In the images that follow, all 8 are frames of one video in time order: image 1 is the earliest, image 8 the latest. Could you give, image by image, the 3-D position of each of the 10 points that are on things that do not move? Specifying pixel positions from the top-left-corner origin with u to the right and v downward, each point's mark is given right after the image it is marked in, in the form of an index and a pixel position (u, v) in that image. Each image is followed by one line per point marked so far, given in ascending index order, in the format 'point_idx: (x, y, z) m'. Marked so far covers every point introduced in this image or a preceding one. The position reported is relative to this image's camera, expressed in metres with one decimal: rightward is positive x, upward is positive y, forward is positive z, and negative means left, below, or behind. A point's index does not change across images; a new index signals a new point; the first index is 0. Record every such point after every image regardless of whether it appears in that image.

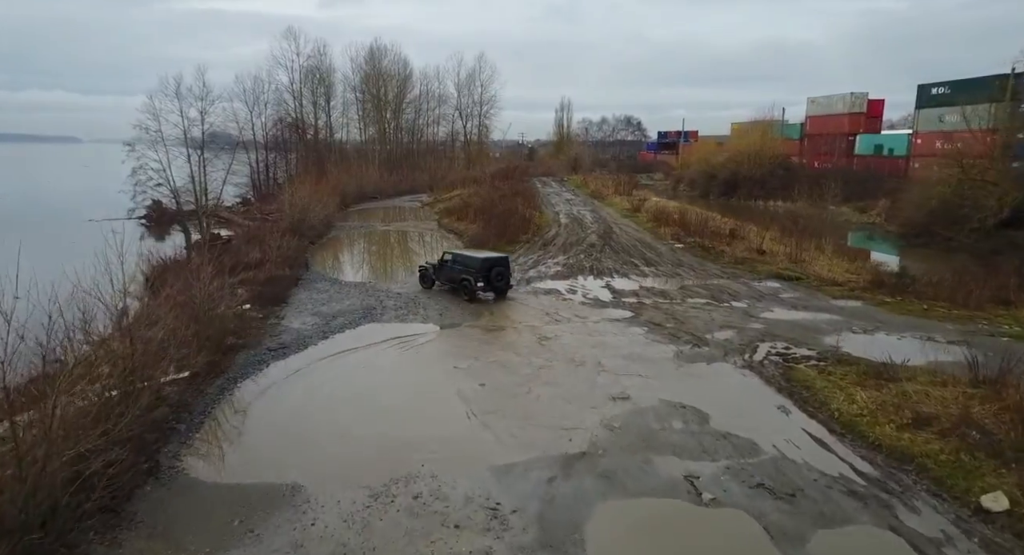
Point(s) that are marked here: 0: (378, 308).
0: (-3.8, -0.9, +14.8) m
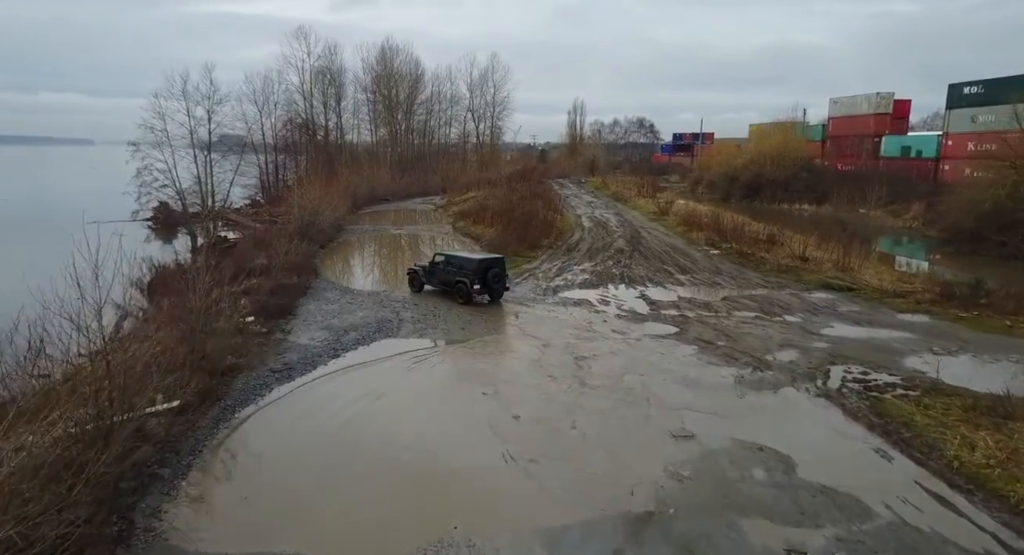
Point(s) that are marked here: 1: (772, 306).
0: (-3.0, -1.1, +13.4) m
1: (+7.5, -0.8, +15.2) m
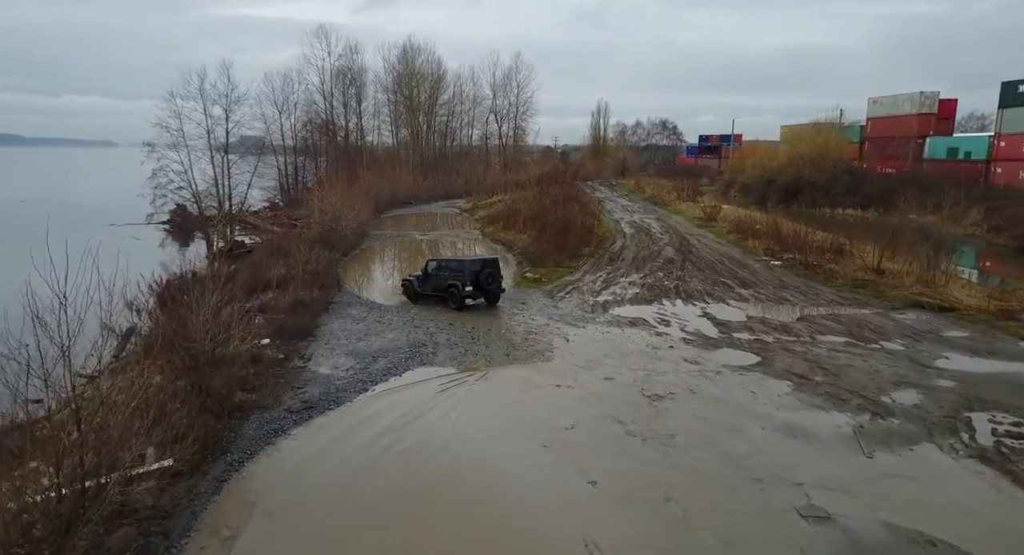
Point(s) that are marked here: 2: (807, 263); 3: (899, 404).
0: (-1.9, -1.5, +11.7) m
1: (+8.8, -1.3, +13.2) m
2: (+10.4, +0.5, +18.7) m
3: (+6.6, -2.2, +9.0) m
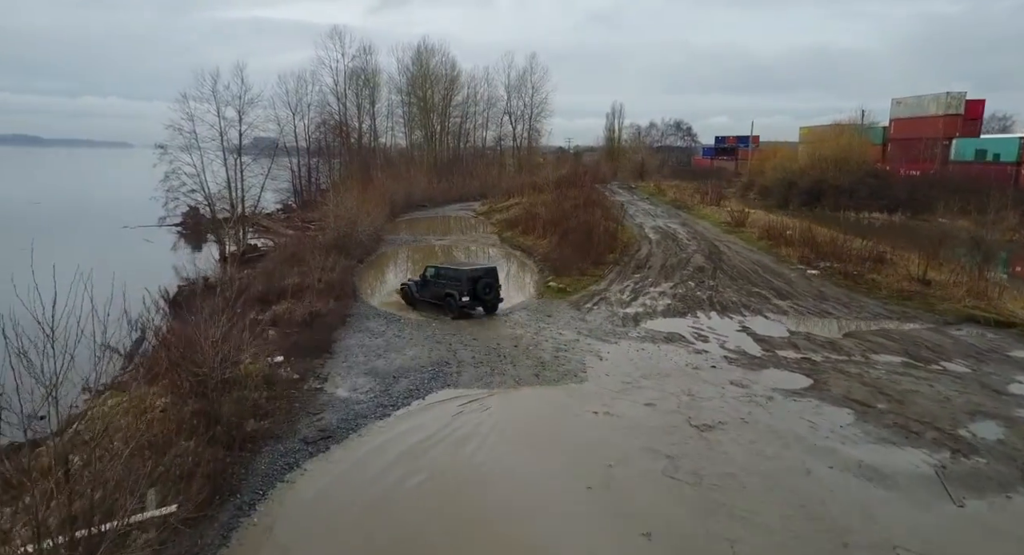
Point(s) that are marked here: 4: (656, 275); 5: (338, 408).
0: (-1.3, -1.8, +10.9) m
1: (+9.4, -1.6, +12.2) m
2: (+11.2, +0.2, +17.7) m
3: (+7.2, -2.5, +8.1) m
4: (+5.0, +0.1, +18.1) m
5: (-3.0, -2.2, +8.9) m
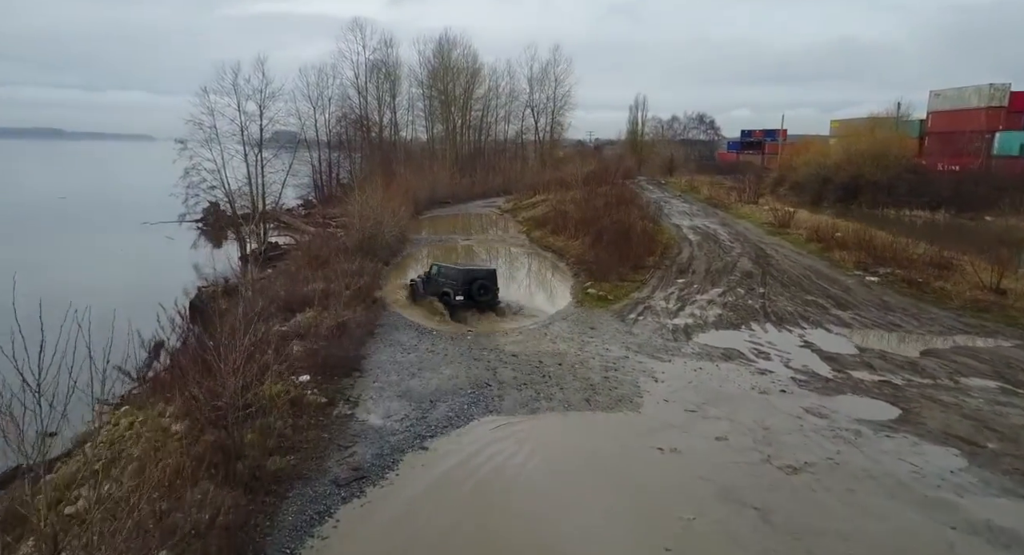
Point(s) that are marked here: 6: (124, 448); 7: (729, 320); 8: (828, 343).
0: (-0.4, -2.0, +9.9) m
1: (+10.3, -1.9, +10.8) m
2: (+12.3, -0.1, +16.3) m
3: (+8.0, -2.8, +6.8) m
4: (+6.1, -0.1, +16.9) m
5: (-2.1, -2.4, +8.0) m
6: (-6.2, -2.7, +8.4) m
7: (+5.7, -1.1, +14.0) m
8: (+7.6, -1.6, +12.8) m
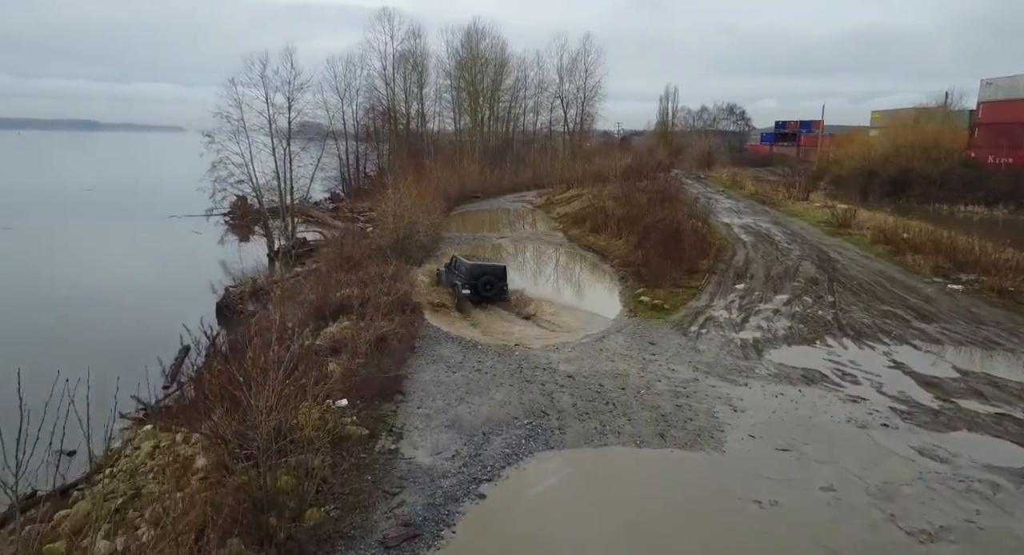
0: (+0.6, -2.2, +8.8) m
1: (+11.3, -2.2, +9.3) m
2: (+13.5, -0.3, +14.6) m
3: (+8.8, -3.2, +5.4) m
4: (+7.4, -0.3, +15.5) m
5: (-1.2, -2.7, +6.9) m
6: (-5.2, -3.0, +7.5) m
7: (+6.9, -1.4, +12.6) m
8: (+8.7, -1.8, +11.3) m
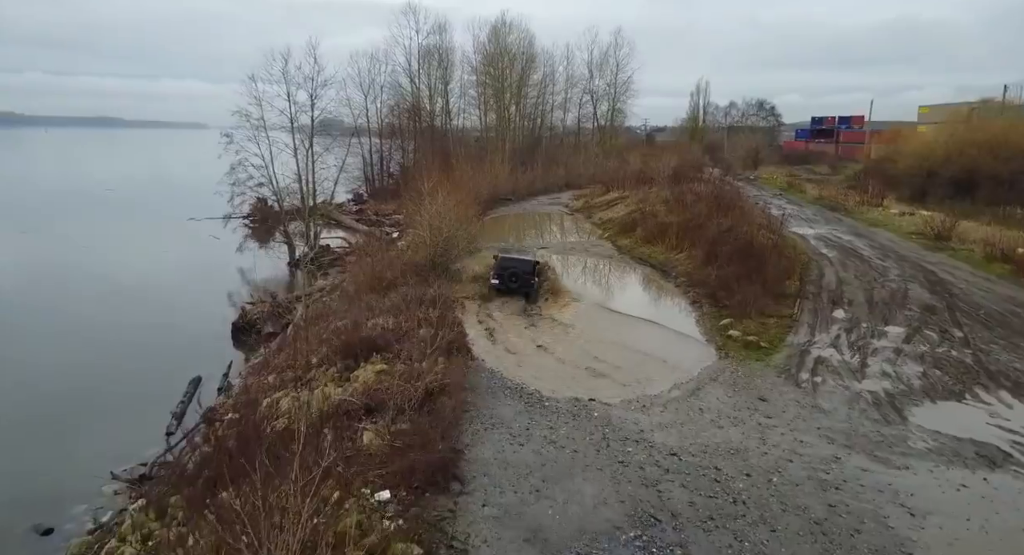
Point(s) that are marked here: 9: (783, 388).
0: (+1.8, -2.9, +6.5) m
1: (+12.6, -3.0, +6.7) m
2: (+15.0, -1.1, +11.9) m
3: (+9.9, -3.9, +2.8) m
4: (+8.8, -1.0, +13.0) m
5: (-0.1, -3.4, +4.7) m
6: (-4.0, -3.6, +5.4) m
7: (+8.2, -2.1, +10.1) m
8: (+10.0, -2.6, +8.7) m
9: (+5.1, -2.0, +9.9) m
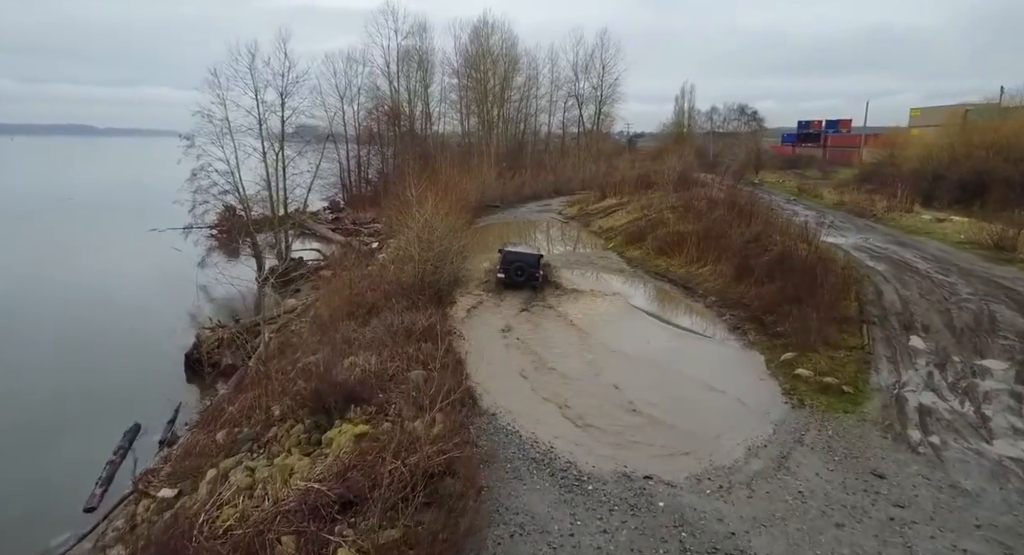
0: (+2.4, -3.4, +3.9) m
1: (+13.1, -3.3, +4.5) m
2: (+15.3, -1.4, +9.8) m
3: (+10.6, -4.3, +0.5) m
4: (+9.1, -1.4, +10.7) m
5: (+0.5, -3.9, +2.1) m
6: (-3.5, -4.1, +2.6) m
7: (+8.6, -2.5, +7.8) m
8: (+10.5, -3.0, +6.5) m
9: (+5.5, -2.5, +7.5) m
